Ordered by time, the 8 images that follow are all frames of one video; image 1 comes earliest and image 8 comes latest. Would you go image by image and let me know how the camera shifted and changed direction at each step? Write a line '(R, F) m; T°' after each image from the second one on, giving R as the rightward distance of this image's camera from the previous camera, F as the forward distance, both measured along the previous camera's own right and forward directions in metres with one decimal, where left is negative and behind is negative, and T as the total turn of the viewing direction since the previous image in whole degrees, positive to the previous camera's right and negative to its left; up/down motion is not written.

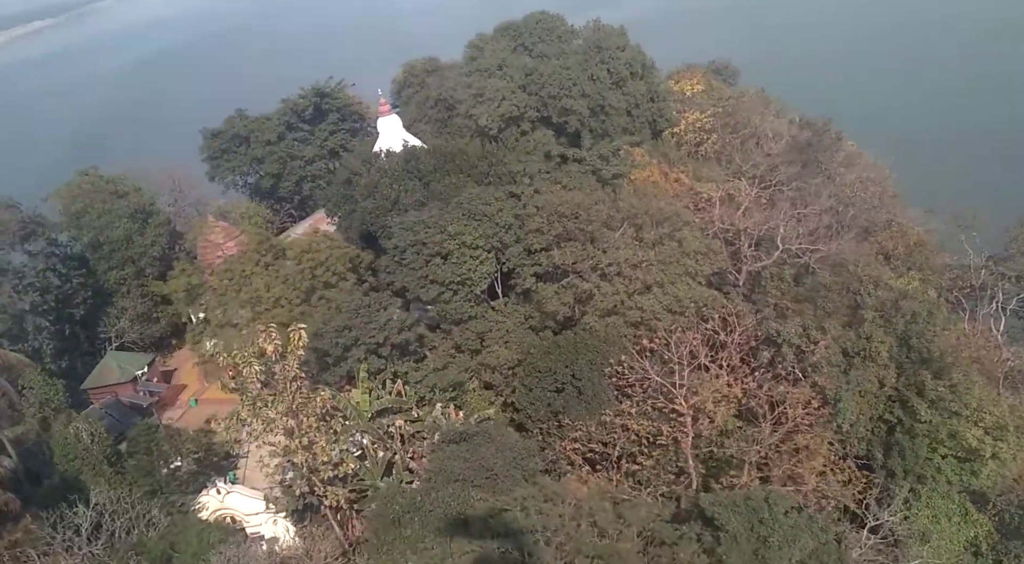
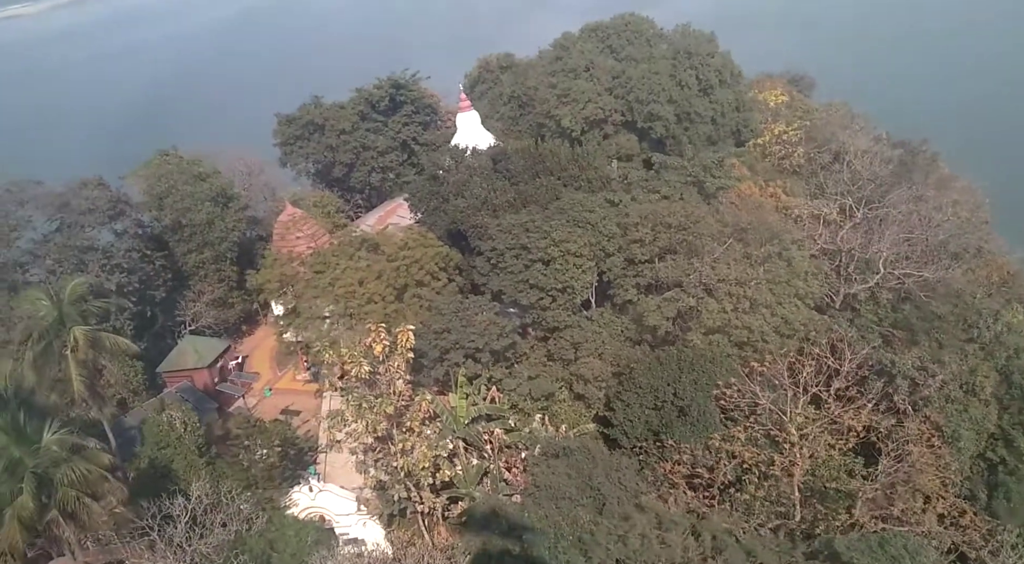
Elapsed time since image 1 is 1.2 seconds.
(-1.5, +0.5) m; -2°
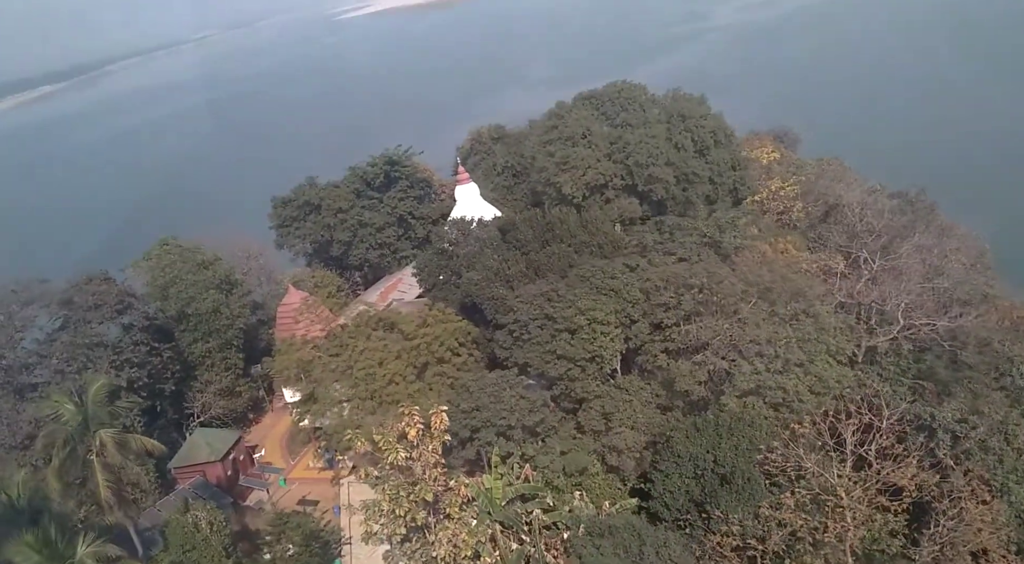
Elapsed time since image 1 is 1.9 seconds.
(-0.8, +0.3) m; +1°
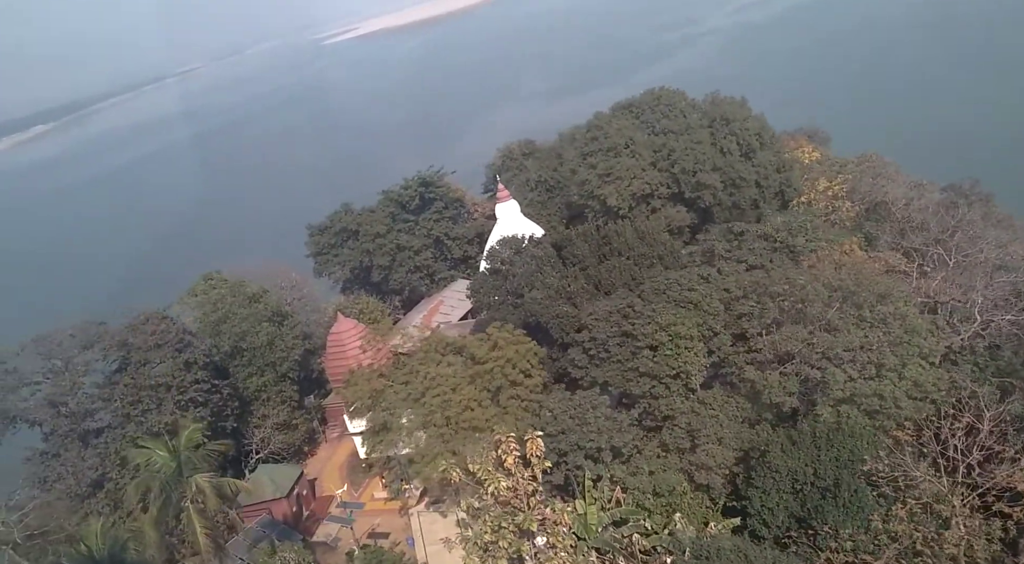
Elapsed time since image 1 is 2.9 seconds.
(-1.3, +0.4) m; -1°
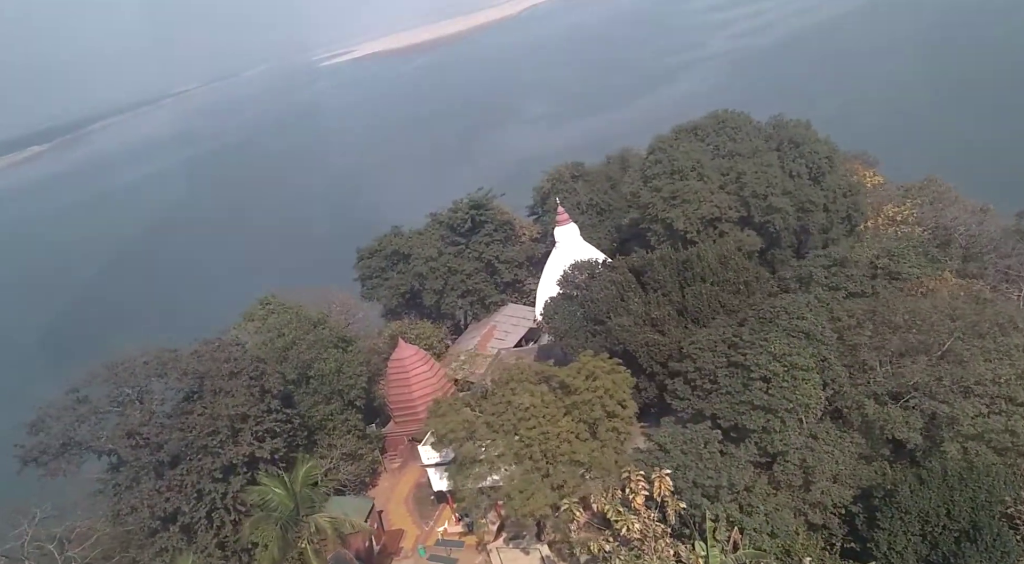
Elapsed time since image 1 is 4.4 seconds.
(-1.9, +0.6) m; -1°
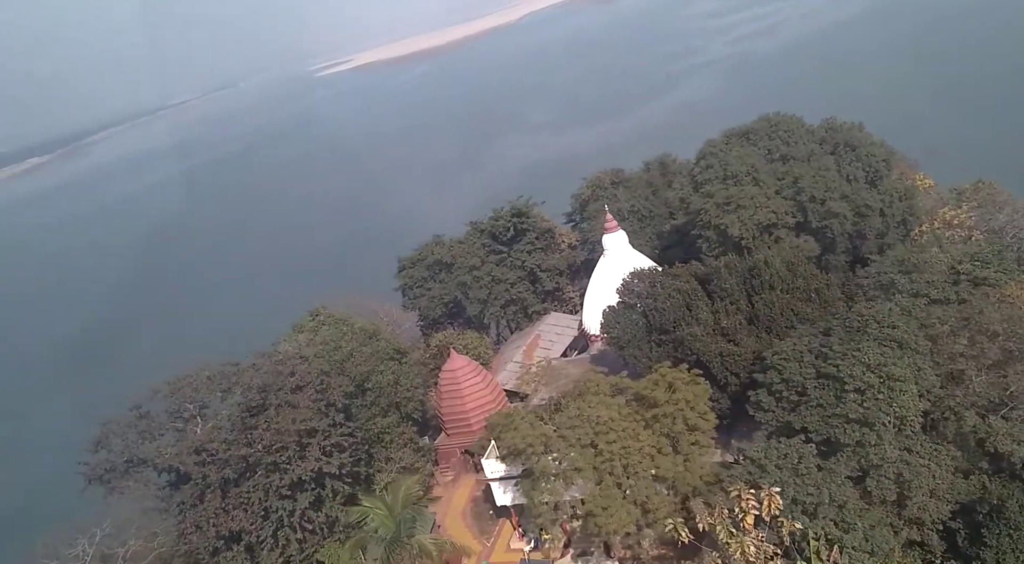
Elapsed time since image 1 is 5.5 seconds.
(-1.3, +0.4) m; -1°
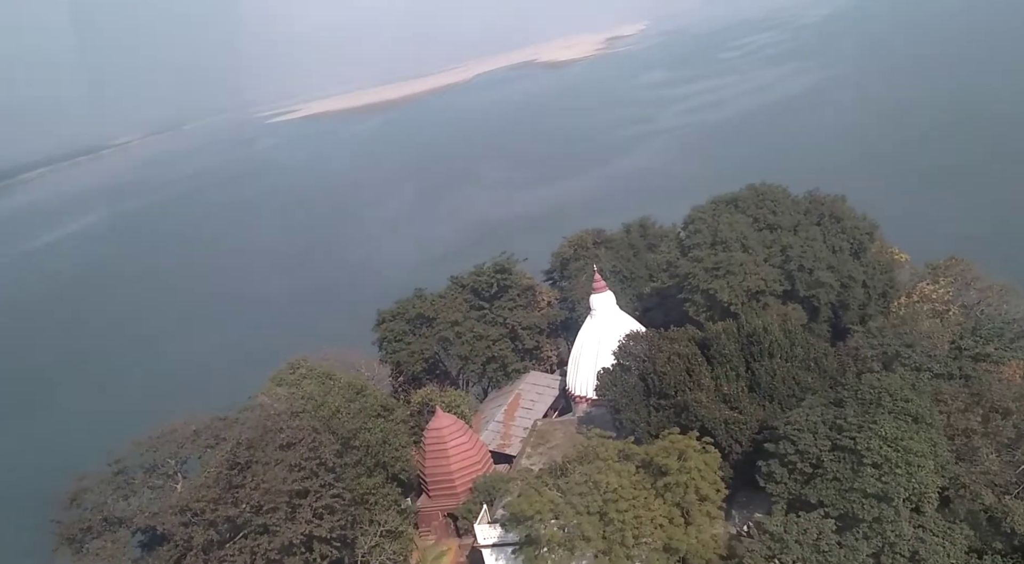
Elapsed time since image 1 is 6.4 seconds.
(-1.2, +0.4) m; +3°
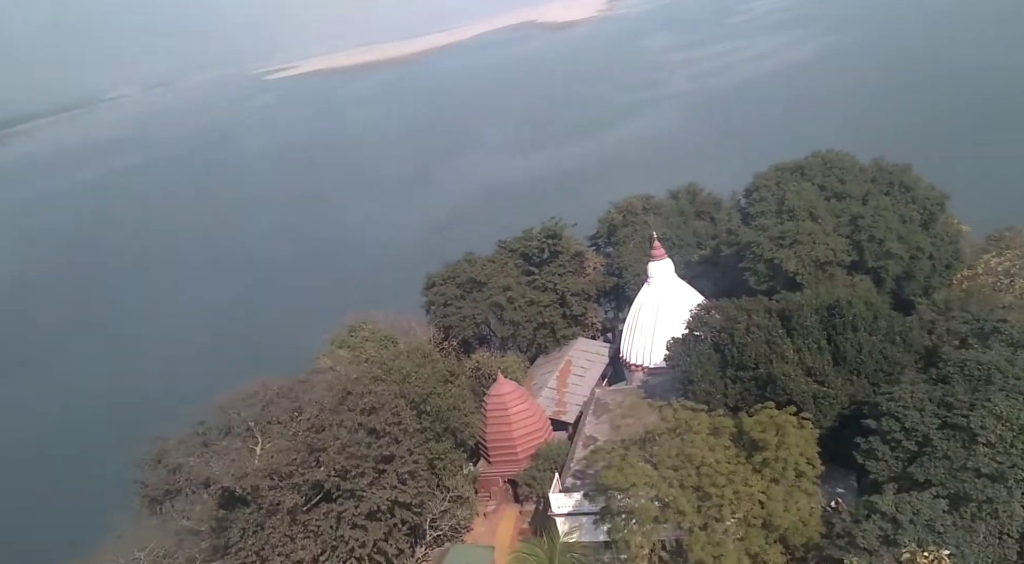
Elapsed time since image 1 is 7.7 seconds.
(-1.8, +0.5) m; 0°
